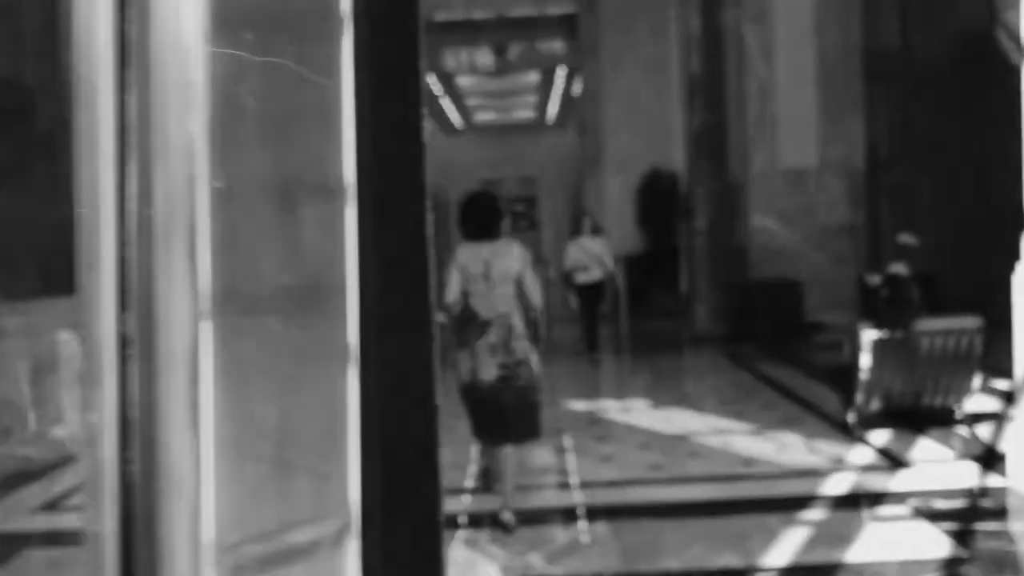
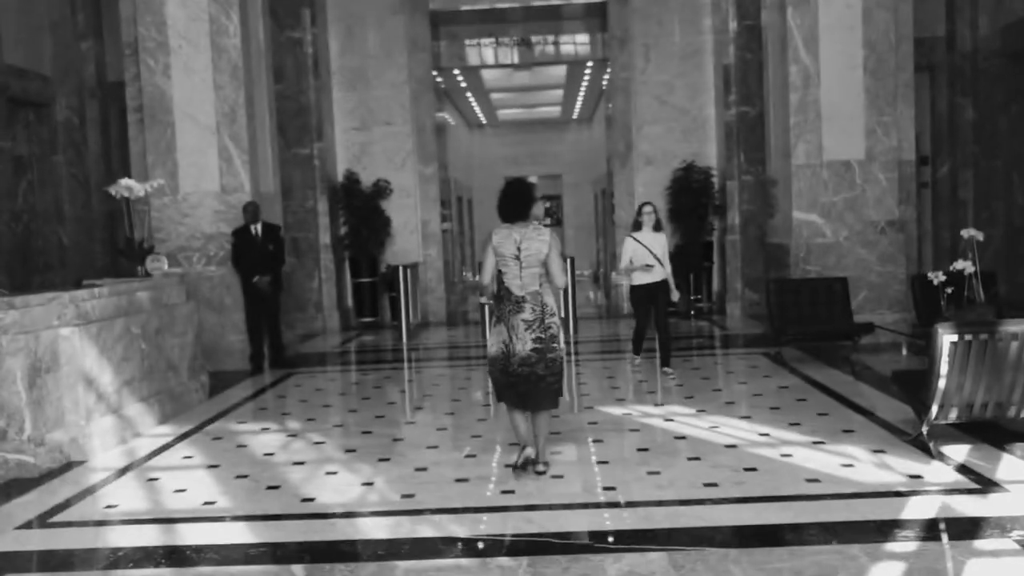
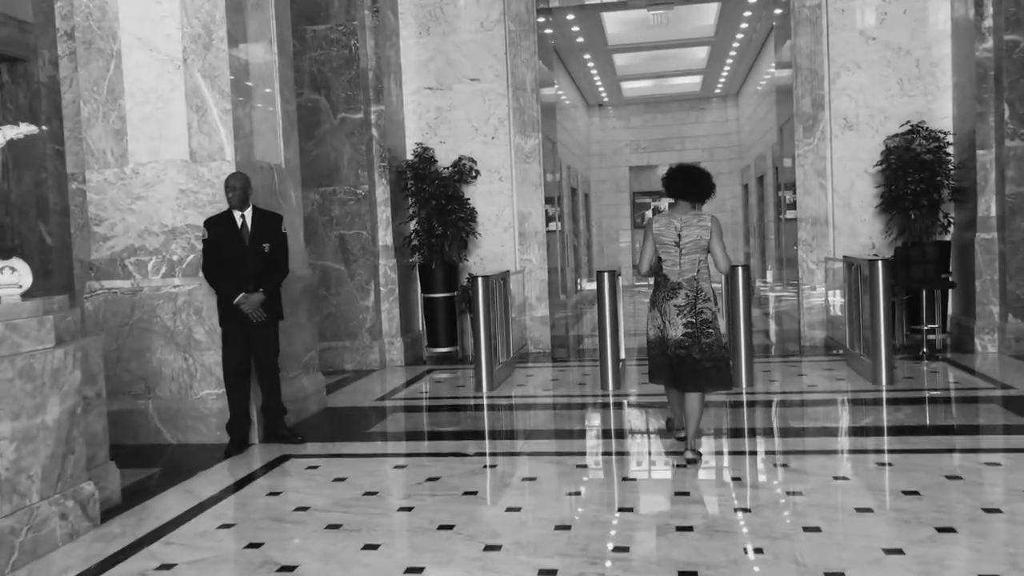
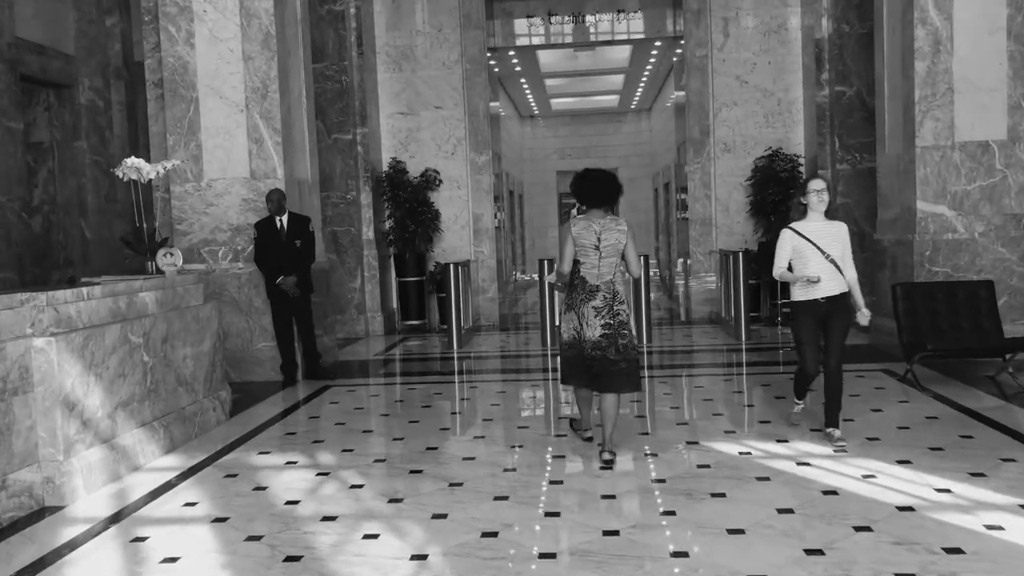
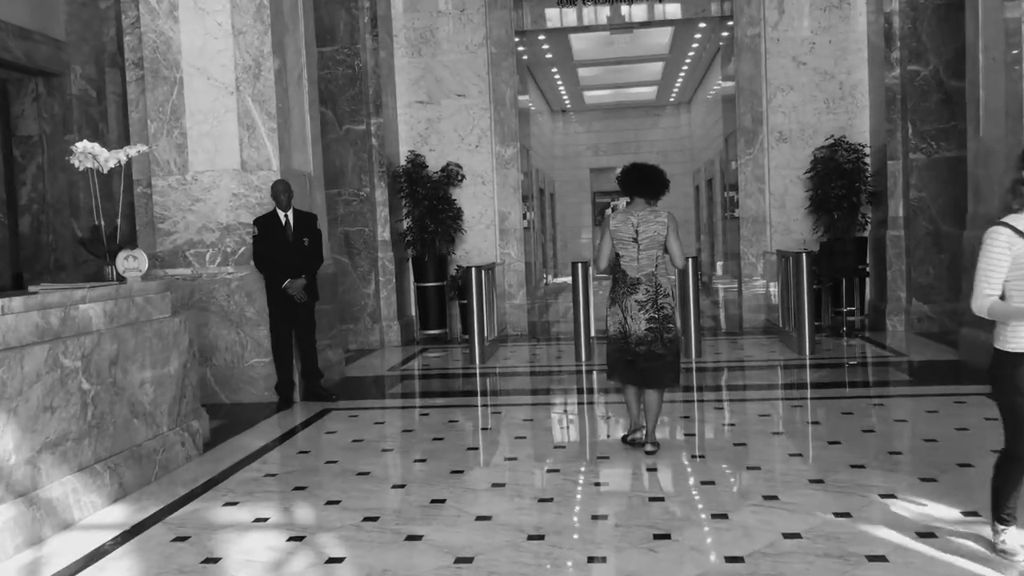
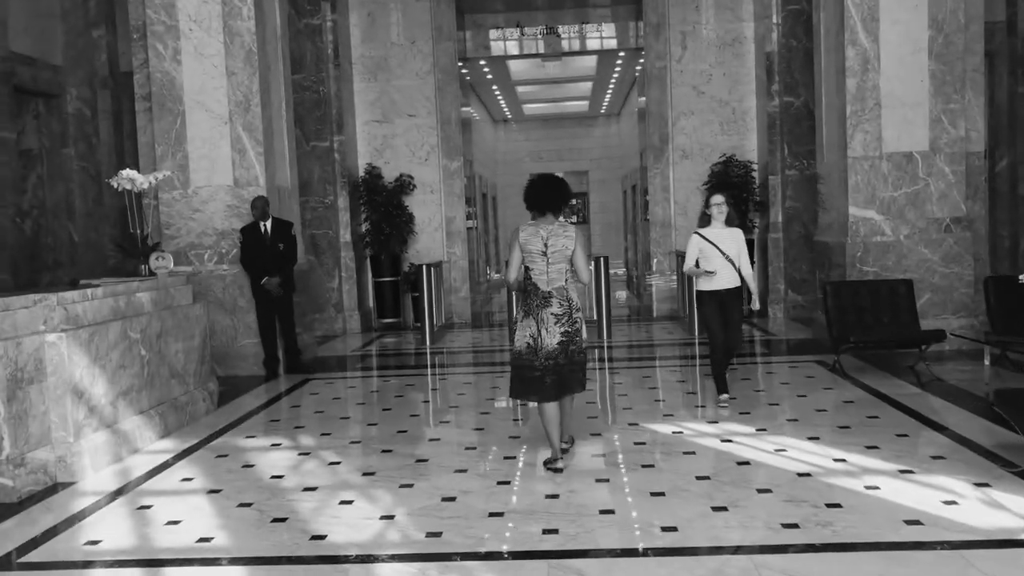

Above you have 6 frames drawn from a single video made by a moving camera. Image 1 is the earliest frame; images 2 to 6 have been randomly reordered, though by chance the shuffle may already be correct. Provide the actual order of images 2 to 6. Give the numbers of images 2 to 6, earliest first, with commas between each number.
2, 6, 4, 5, 3
